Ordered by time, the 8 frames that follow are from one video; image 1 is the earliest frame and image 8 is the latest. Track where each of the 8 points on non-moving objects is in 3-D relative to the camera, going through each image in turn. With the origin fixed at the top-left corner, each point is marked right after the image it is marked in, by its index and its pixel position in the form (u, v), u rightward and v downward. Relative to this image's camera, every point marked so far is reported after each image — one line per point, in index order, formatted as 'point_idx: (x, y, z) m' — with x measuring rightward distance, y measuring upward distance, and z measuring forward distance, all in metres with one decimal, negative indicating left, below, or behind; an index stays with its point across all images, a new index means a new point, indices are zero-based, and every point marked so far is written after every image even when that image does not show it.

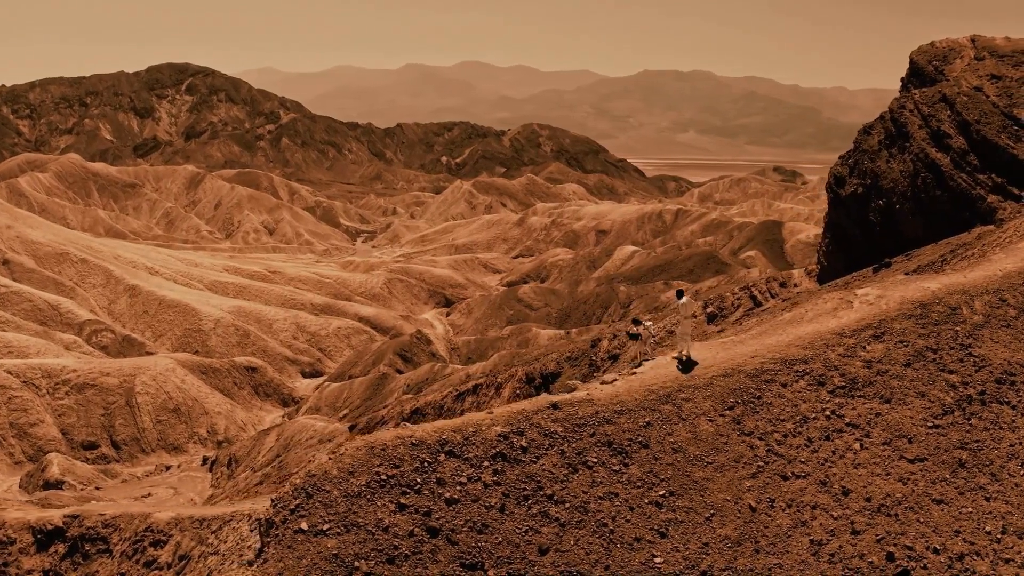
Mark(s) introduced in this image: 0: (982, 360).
0: (+7.1, -1.1, +13.1) m
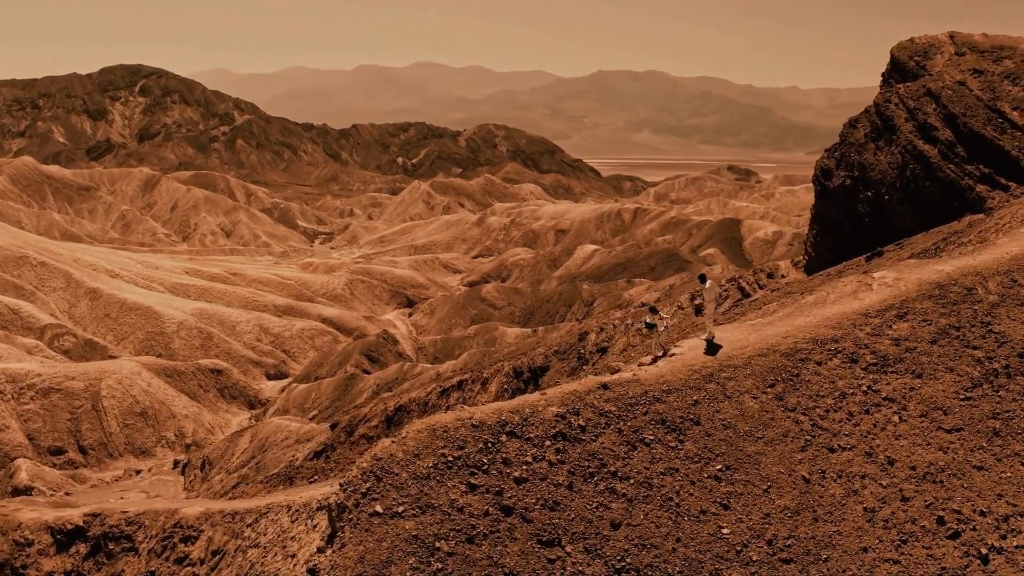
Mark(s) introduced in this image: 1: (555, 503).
0: (+7.7, -0.8, +13.7) m
1: (+0.5, -2.5, +10.0) m
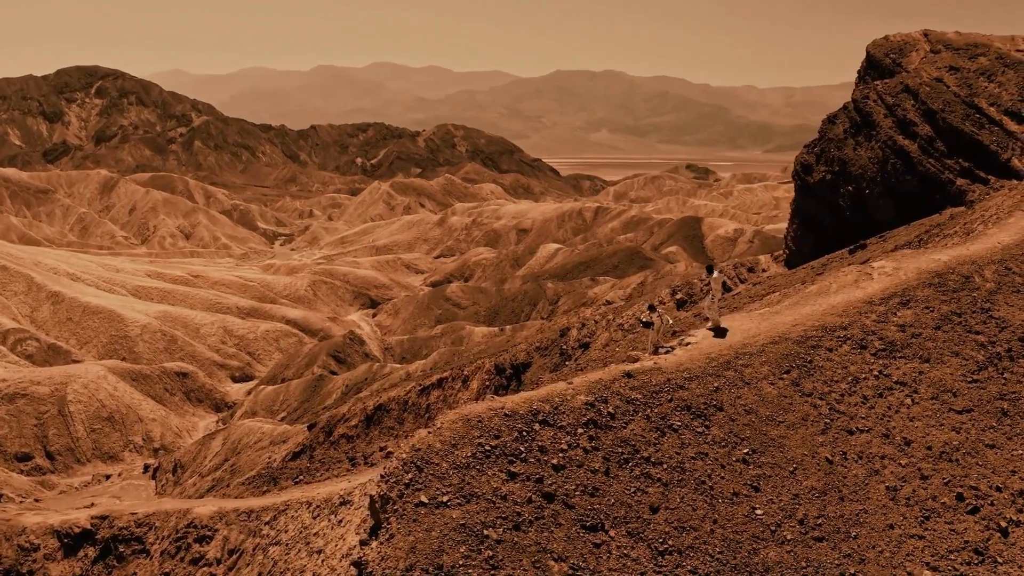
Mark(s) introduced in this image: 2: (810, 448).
0: (+8.0, -0.5, +14.2) m
1: (+1.0, -2.4, +10.2) m
2: (+4.1, -2.2, +11.8) m
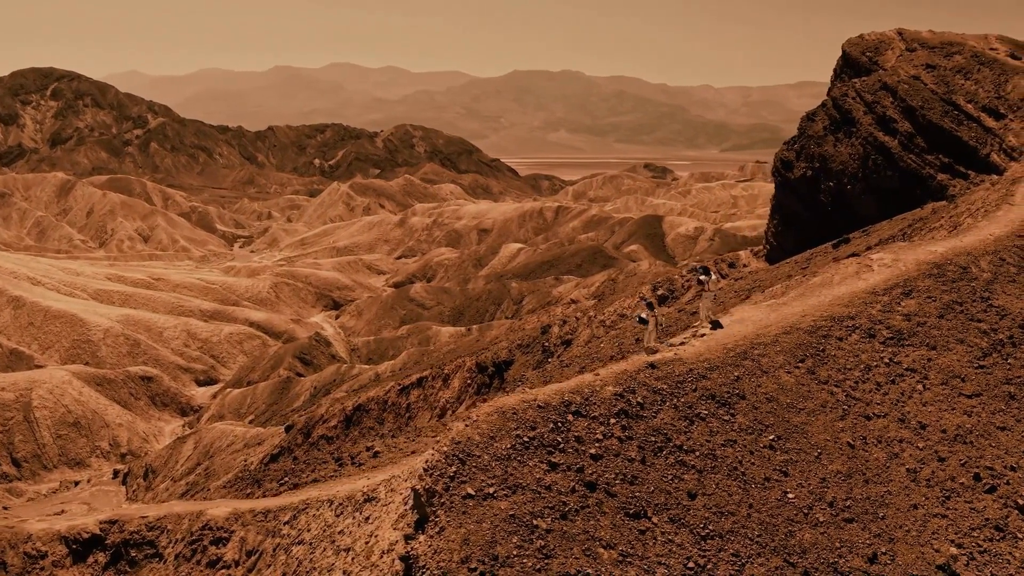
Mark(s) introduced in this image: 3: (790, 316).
0: (+8.3, -0.4, +14.8) m
1: (+1.5, -2.3, +10.5) m
2: (+4.5, -2.0, +12.2) m
3: (+4.8, -0.5, +15.0) m
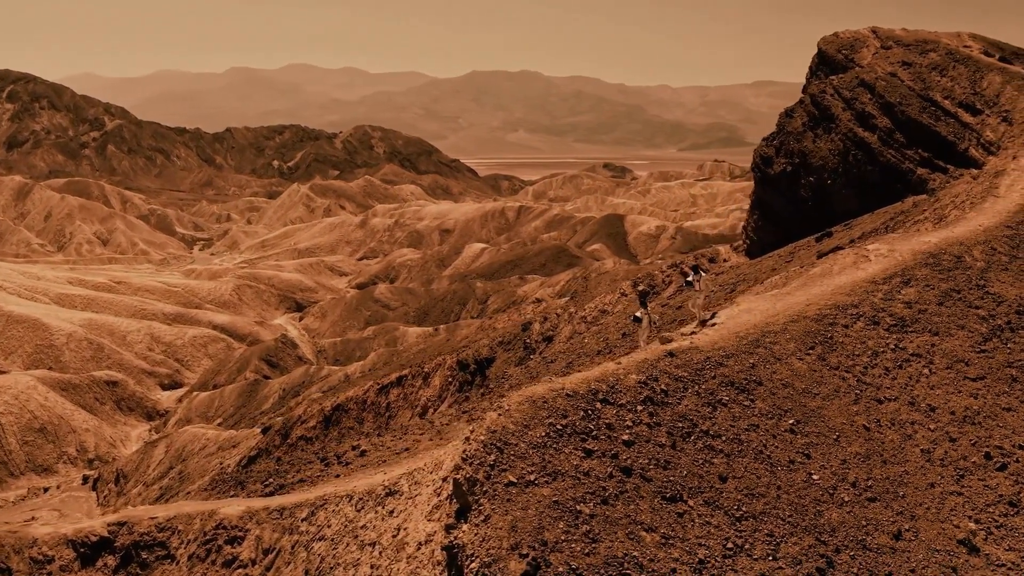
0: (+8.6, -0.1, +15.3) m
1: (+1.9, -2.1, +10.7) m
2: (+4.8, -1.9, +12.6) m
3: (+5.0, -0.3, +15.4) m
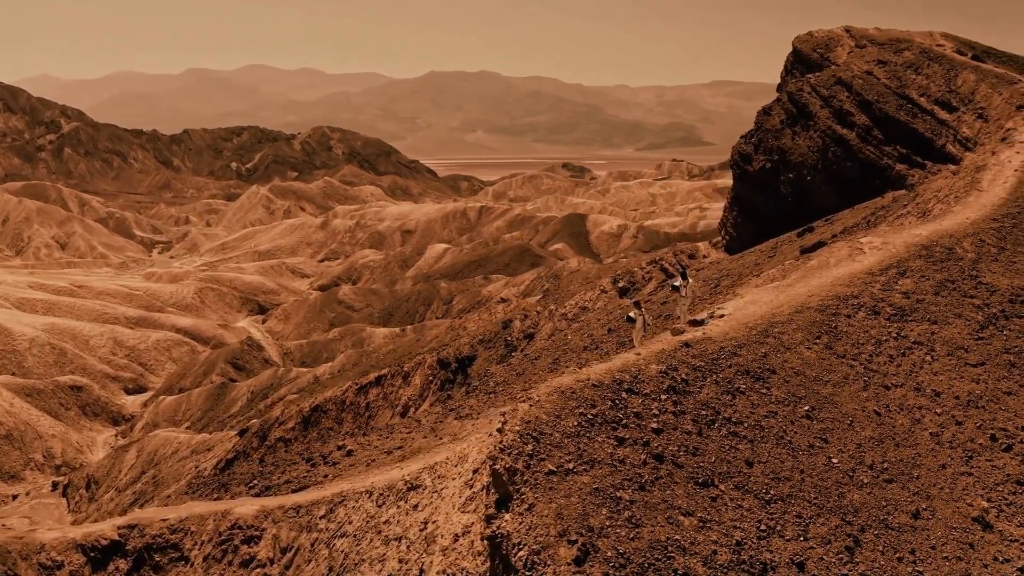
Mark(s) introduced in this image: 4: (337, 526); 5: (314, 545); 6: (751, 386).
0: (+8.7, 0.0, +15.9) m
1: (+2.3, -2.0, +11.0) m
2: (+5.2, -1.7, +13.0) m
3: (+5.2, -0.1, +15.9) m
4: (-2.9, -3.8, +14.0) m
5: (-3.2, -4.1, +14.1) m
6: (+3.5, -1.4, +12.7) m
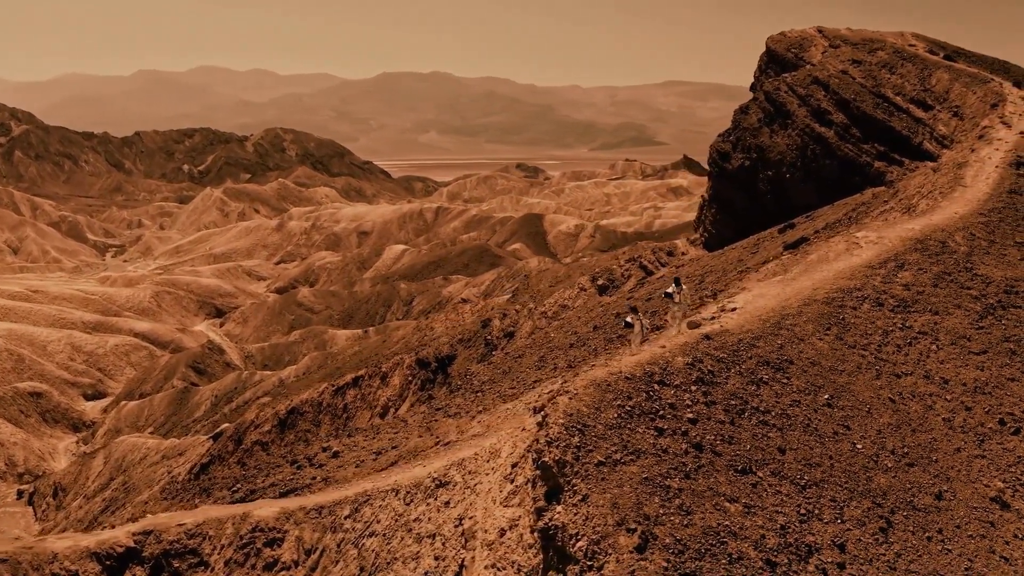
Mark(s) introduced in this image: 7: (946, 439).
0: (+9.0, +0.2, +16.5) m
1: (+2.8, -1.9, +11.4) m
2: (+5.6, -1.6, +13.5) m
3: (+5.5, 0.0, +16.3) m
4: (-2.5, -3.8, +14.1) m
5: (-2.8, -4.1, +14.1) m
6: (+3.9, -1.3, +13.1) m
7: (+6.3, -2.2, +12.7) m
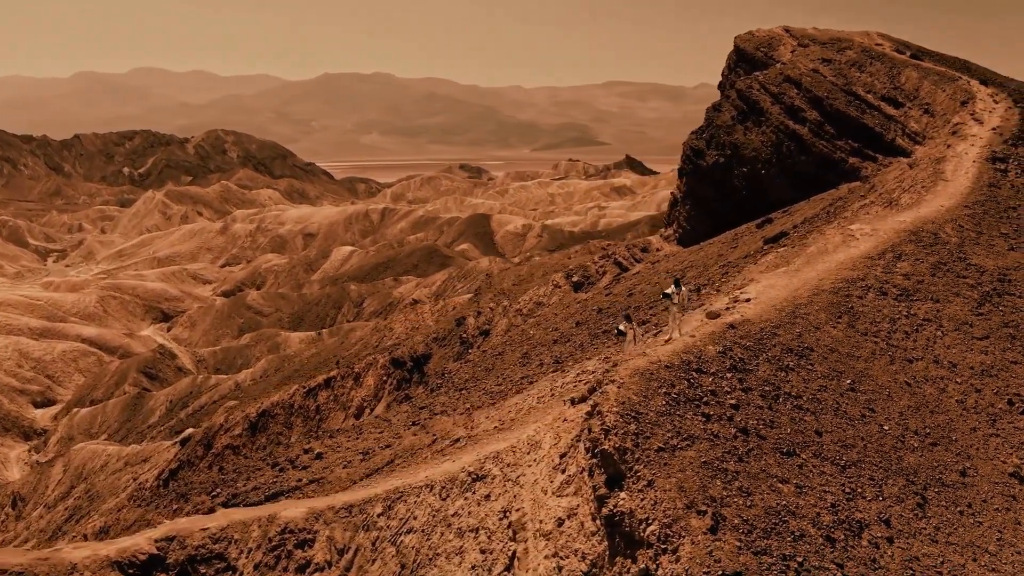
0: (+9.3, +0.4, +17.3) m
1: (+3.5, -1.8, +11.8) m
2: (+6.1, -1.4, +14.0) m
3: (+5.8, +0.2, +16.9) m
4: (-1.9, -3.7, +14.2) m
5: (-2.3, -4.0, +14.2) m
6: (+4.4, -1.2, +13.5) m
7: (+6.9, -2.0, +13.3) m
